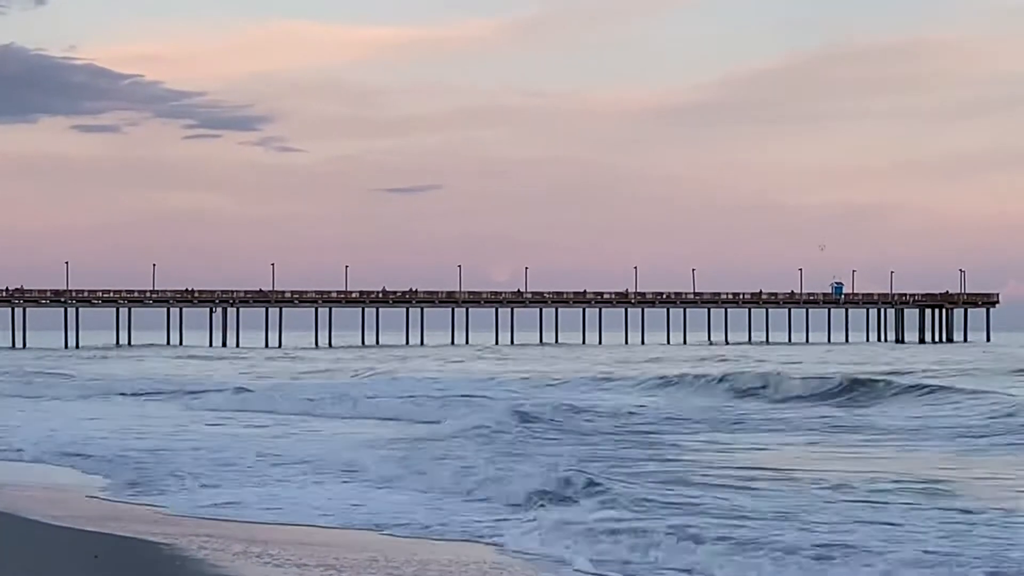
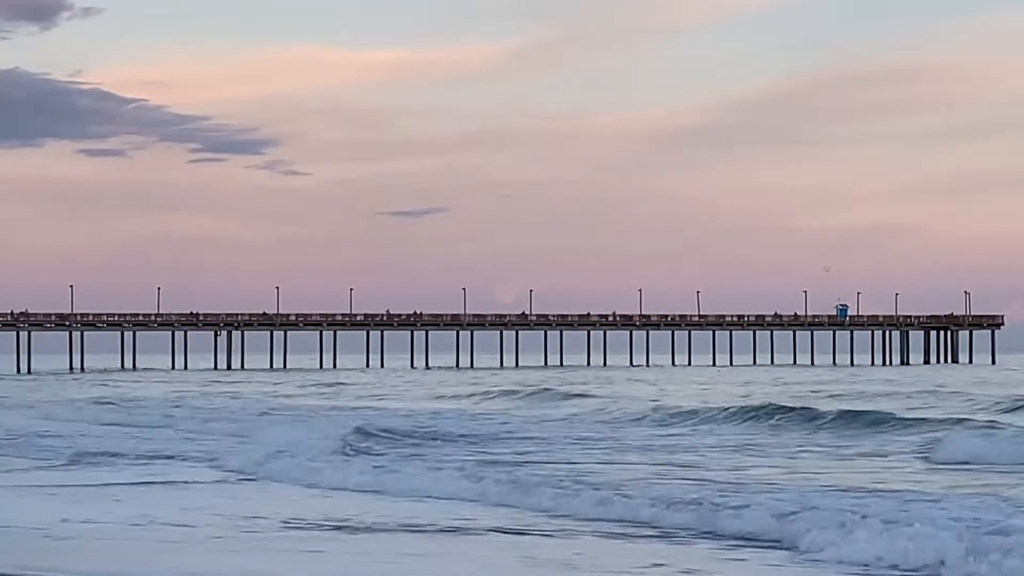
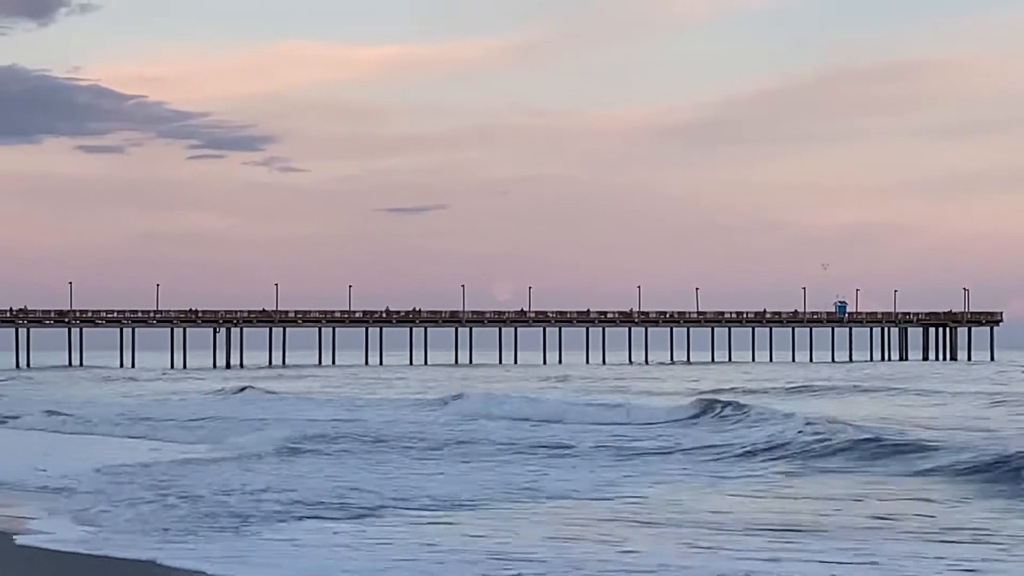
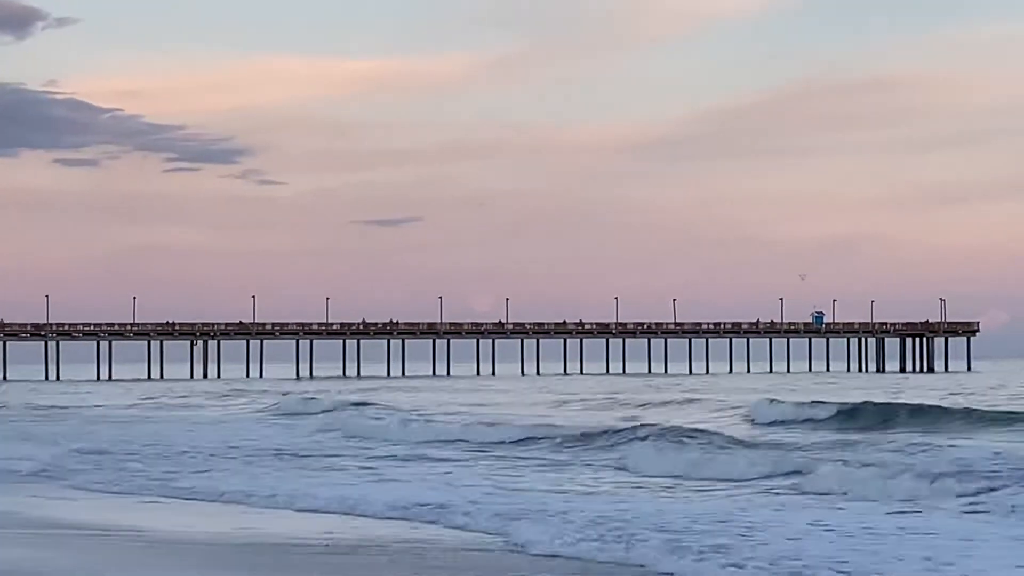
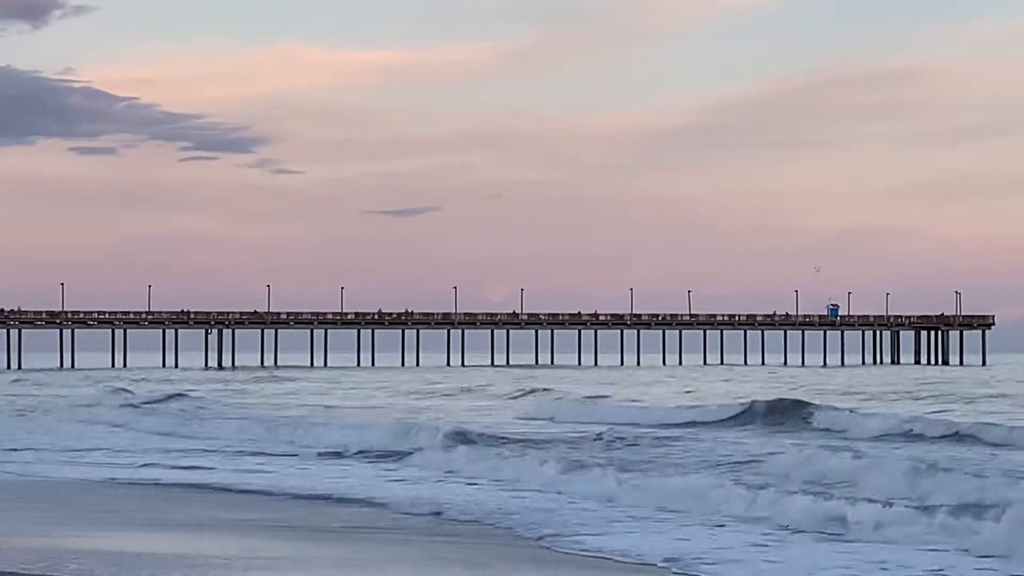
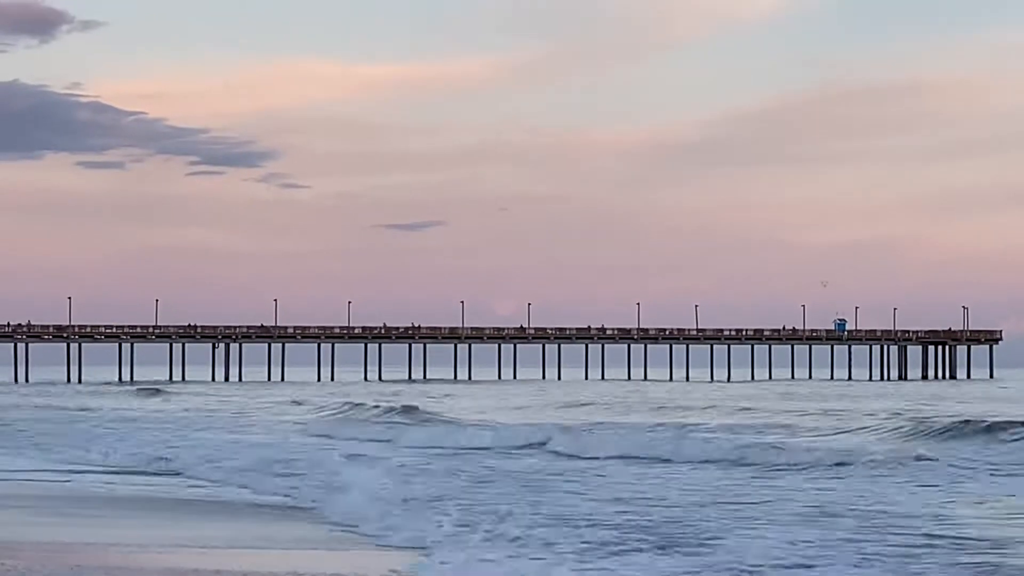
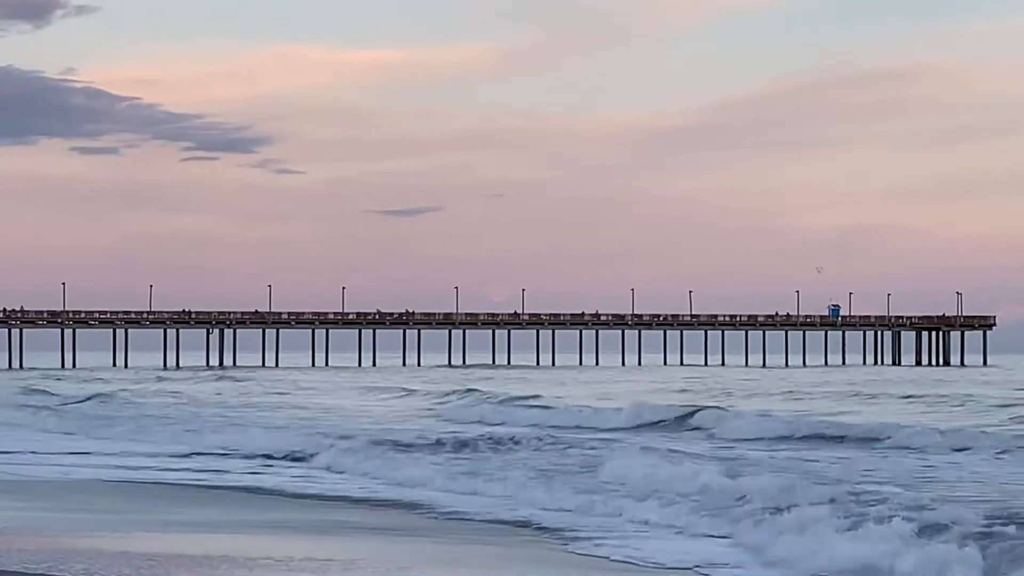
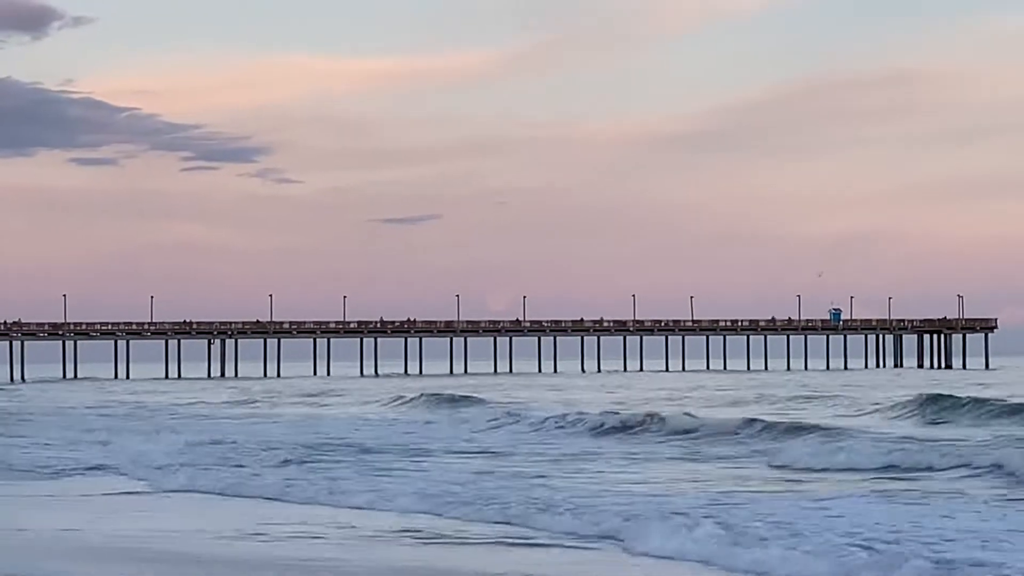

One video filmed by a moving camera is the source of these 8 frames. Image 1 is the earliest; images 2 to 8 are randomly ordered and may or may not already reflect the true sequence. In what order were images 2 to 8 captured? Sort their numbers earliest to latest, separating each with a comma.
3, 2, 8, 4, 5, 7, 6
